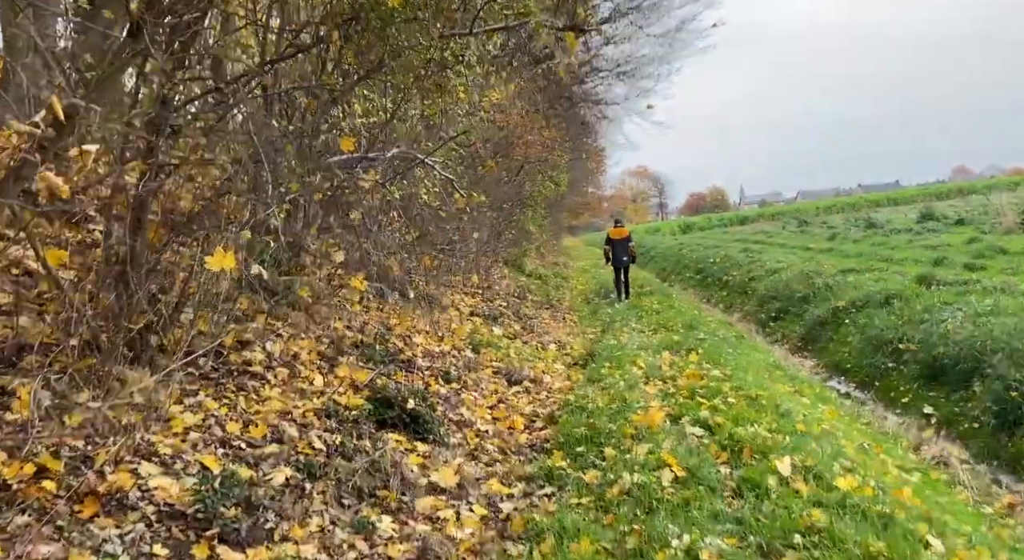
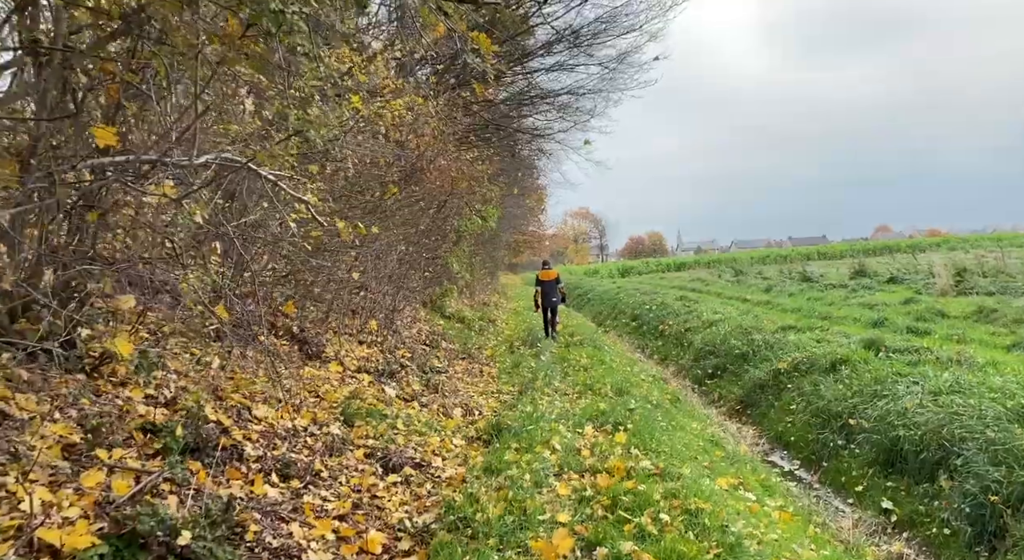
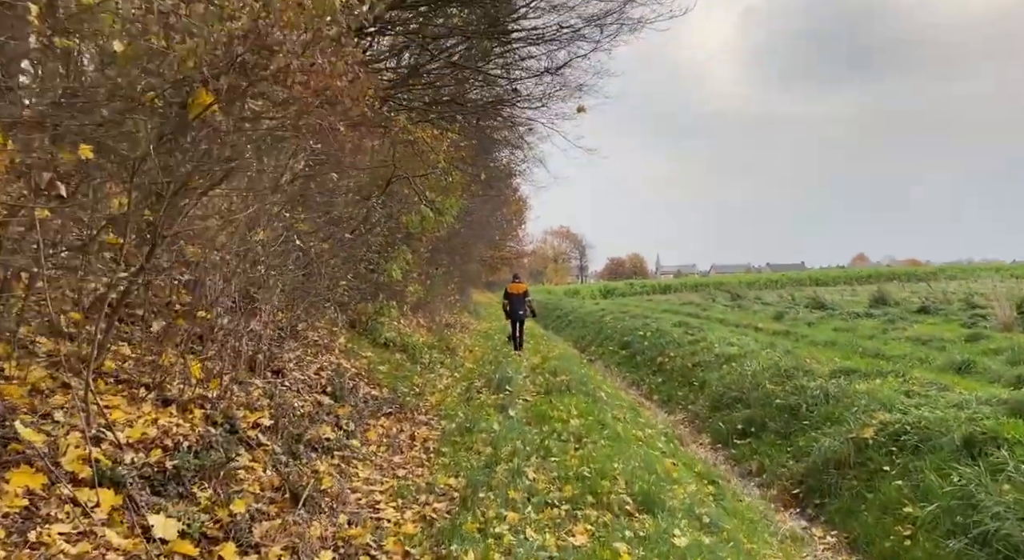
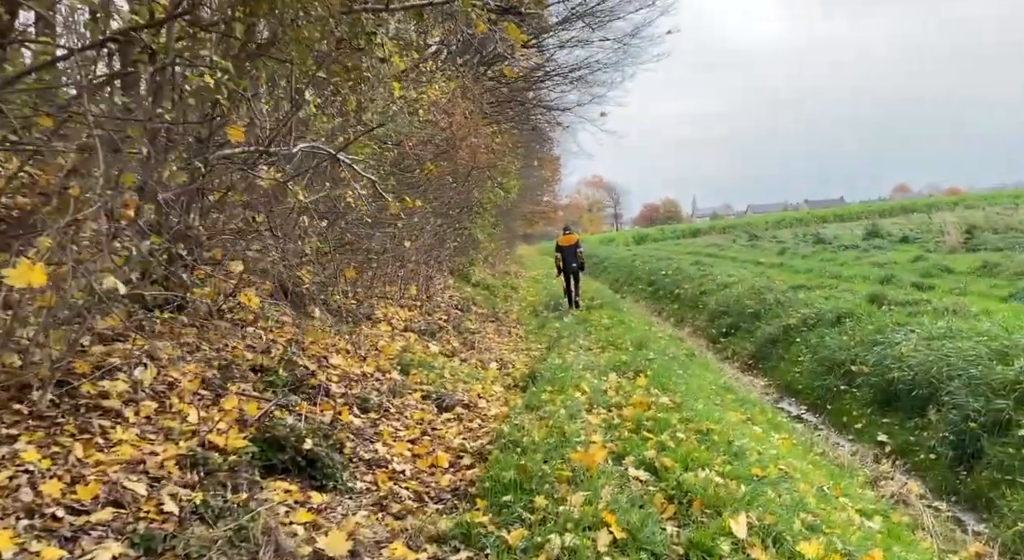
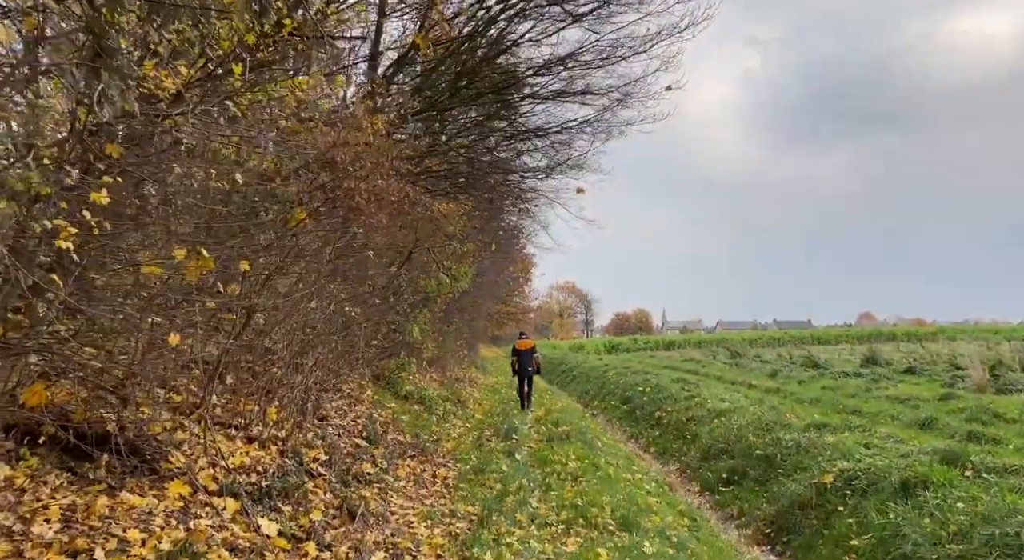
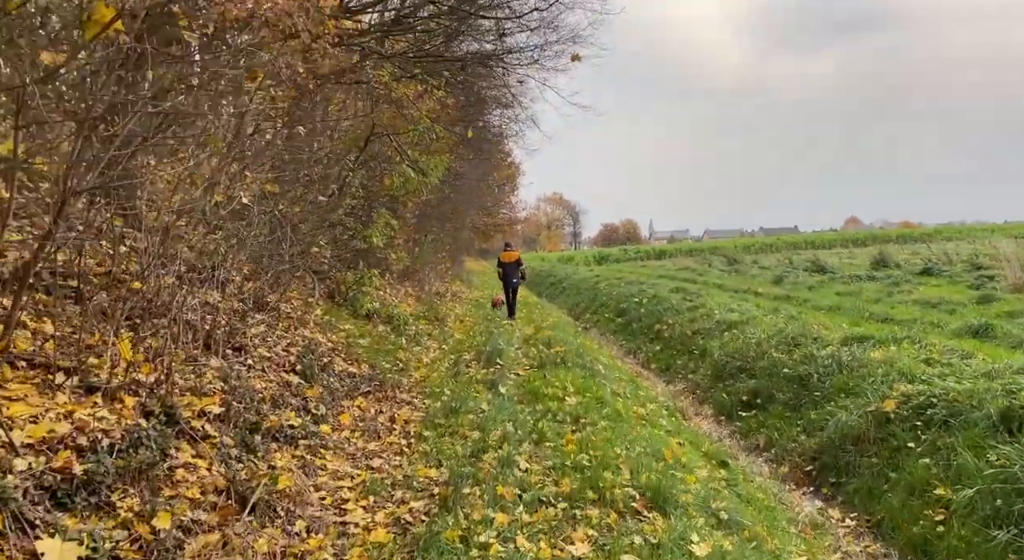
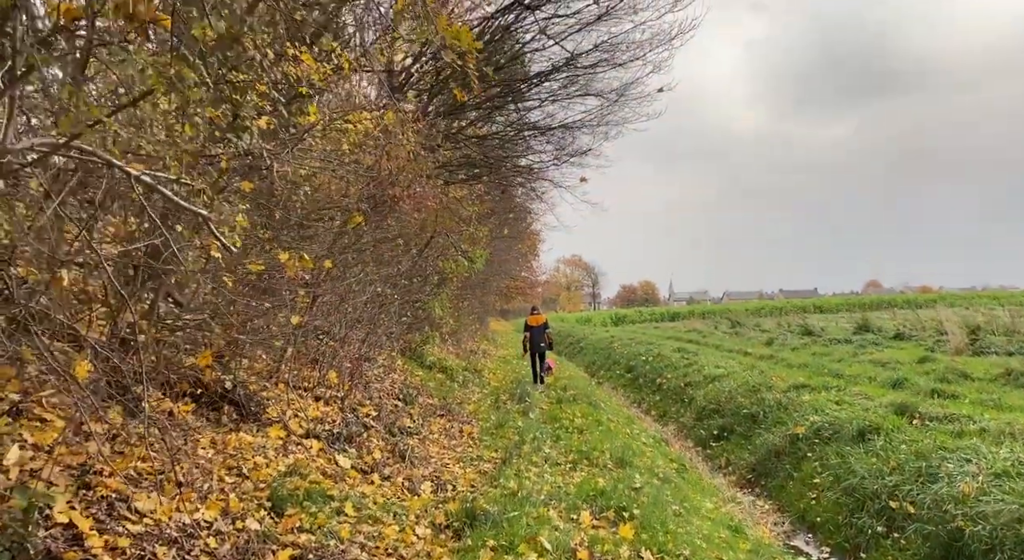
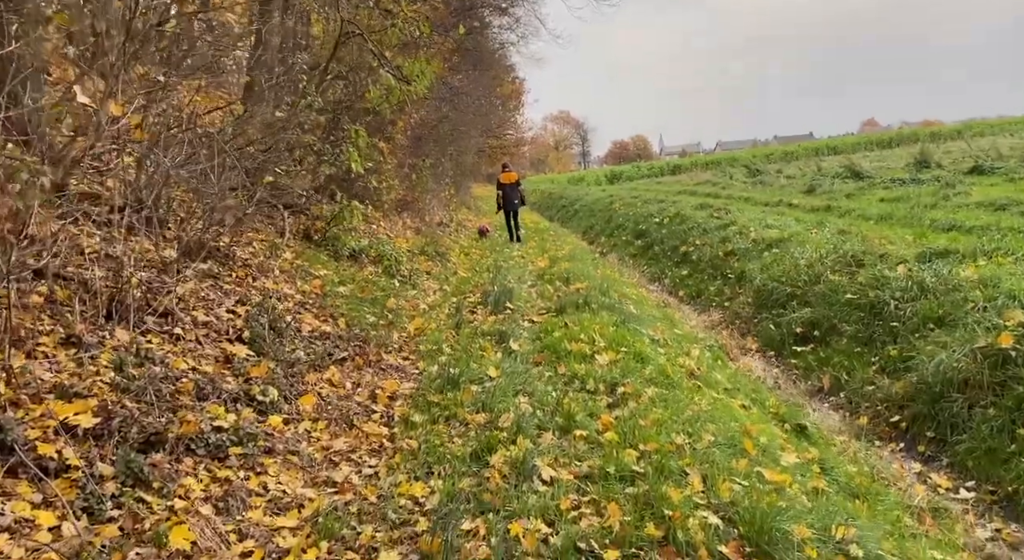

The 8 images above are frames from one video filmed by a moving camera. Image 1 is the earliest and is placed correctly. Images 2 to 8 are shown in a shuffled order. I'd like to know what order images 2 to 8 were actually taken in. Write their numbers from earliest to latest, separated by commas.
4, 2, 7, 5, 3, 6, 8
